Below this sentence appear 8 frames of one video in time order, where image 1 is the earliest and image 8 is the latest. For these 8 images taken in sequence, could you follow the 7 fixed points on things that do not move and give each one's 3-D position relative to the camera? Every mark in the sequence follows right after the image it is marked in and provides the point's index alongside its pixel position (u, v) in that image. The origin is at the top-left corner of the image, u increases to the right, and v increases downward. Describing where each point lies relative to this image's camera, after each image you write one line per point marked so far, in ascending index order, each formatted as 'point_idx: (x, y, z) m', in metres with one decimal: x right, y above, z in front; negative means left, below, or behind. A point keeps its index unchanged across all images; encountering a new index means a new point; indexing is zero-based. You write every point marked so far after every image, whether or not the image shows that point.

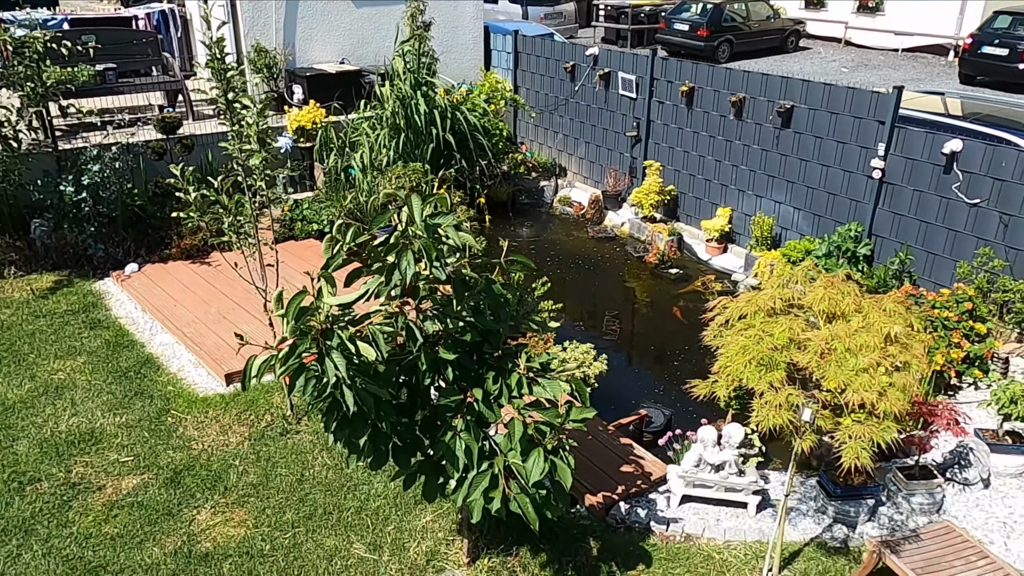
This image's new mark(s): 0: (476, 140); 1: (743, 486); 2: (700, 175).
0: (-0.4, +1.7, +8.5) m
1: (+1.2, -1.0, +4.0) m
2: (+2.0, +1.2, +8.1) m
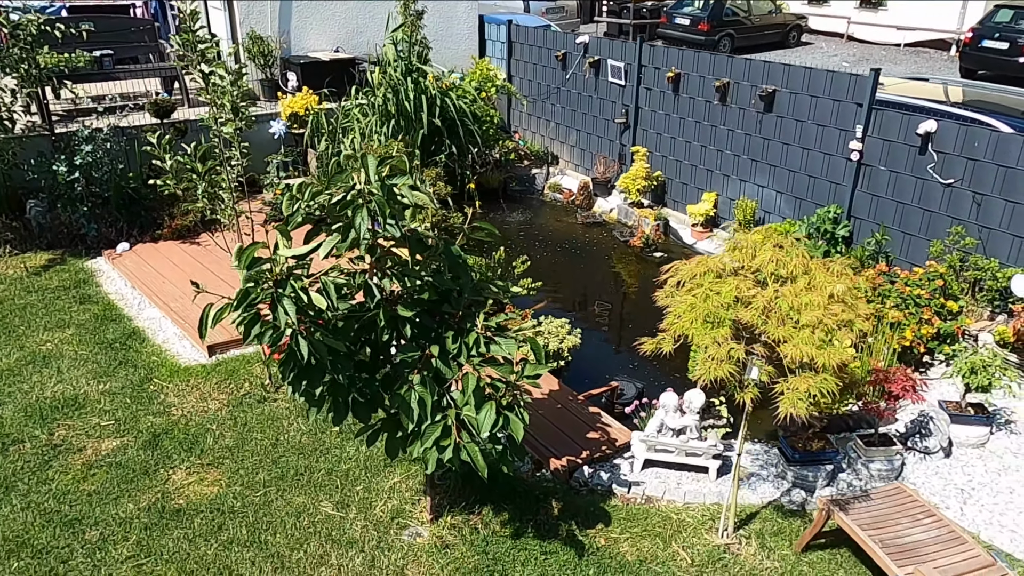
0: (-0.5, +1.8, +8.6) m
1: (+1.0, -0.9, +4.1) m
2: (+1.9, +1.4, +8.2) m
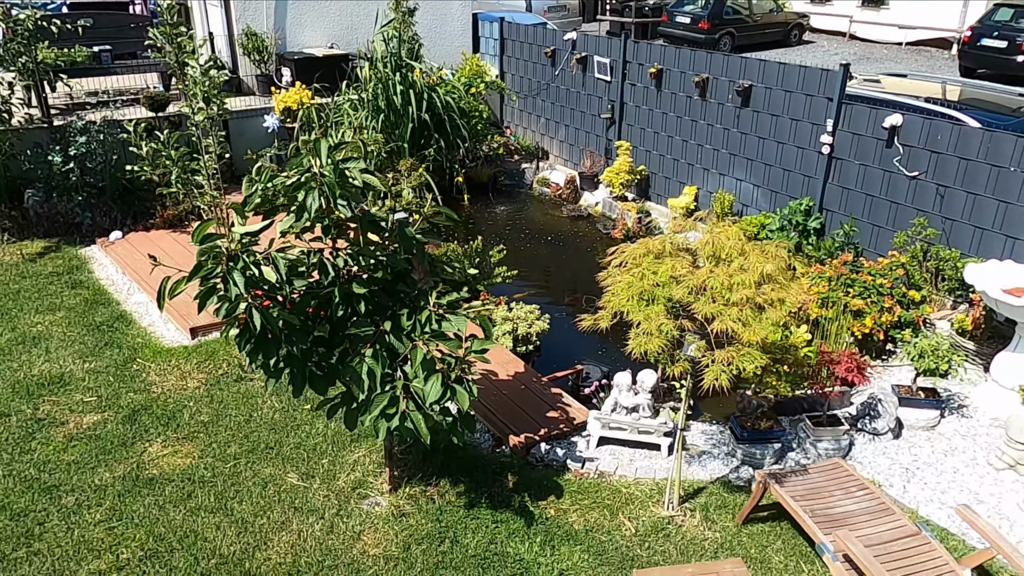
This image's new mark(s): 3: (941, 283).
0: (-0.7, +1.9, +8.8) m
1: (+0.8, -0.8, +4.3) m
2: (+1.7, +1.4, +8.3) m
3: (+3.2, 0.0, +5.8) m
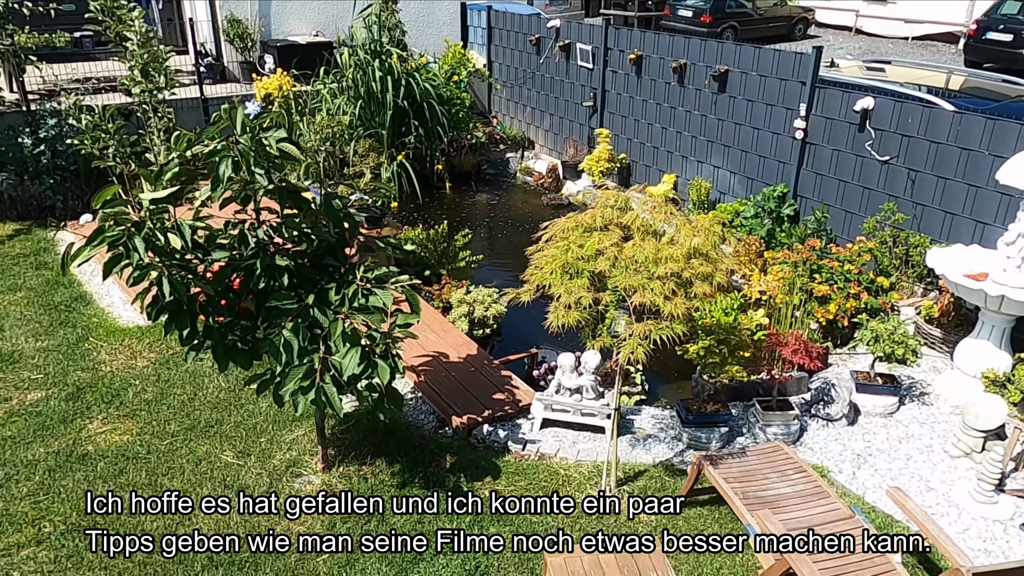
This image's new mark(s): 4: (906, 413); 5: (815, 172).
0: (-0.9, +2.1, +8.8) m
1: (+0.5, -0.7, +4.2) m
2: (+1.5, +1.6, +8.2) m
3: (+2.9, +0.1, +5.6) m
4: (+2.4, -0.8, +4.6) m
5: (+2.5, +1.0, +6.4) m
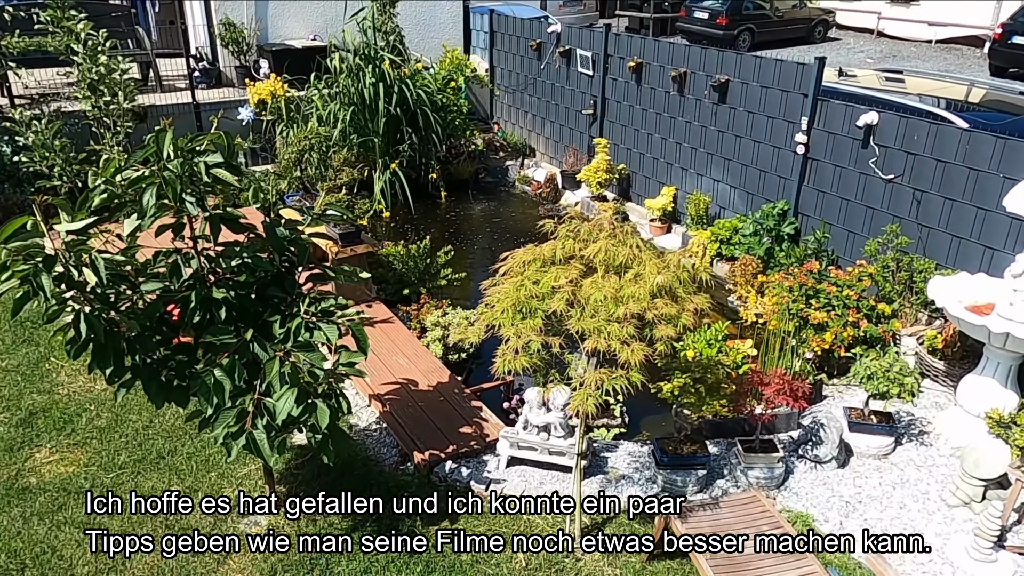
0: (-0.9, +1.9, +8.5) m
1: (+0.3, -0.8, +3.9) m
2: (+1.4, +1.4, +7.9) m
3: (+2.8, -0.1, +5.3) m
4: (+2.2, -0.9, +4.3) m
5: (+2.4, +0.8, +6.1) m
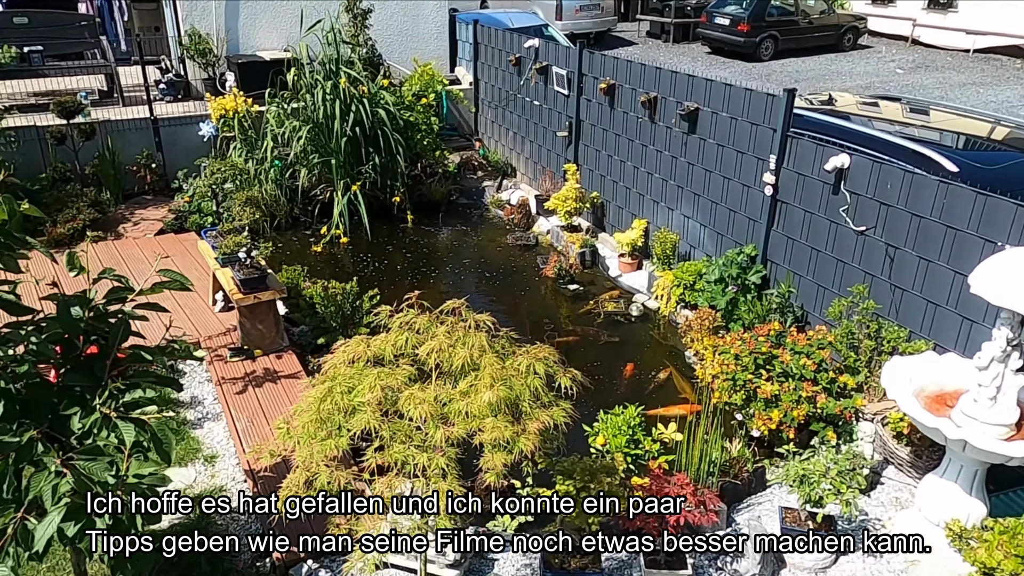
0: (-1.3, +1.6, +8.0) m
1: (-0.3, -1.2, +3.4) m
2: (+1.0, +1.0, +7.3) m
3: (+2.2, -0.5, +4.6) m
4: (+1.6, -1.4, +3.7) m
5: (+1.9, +0.4, +5.4) m
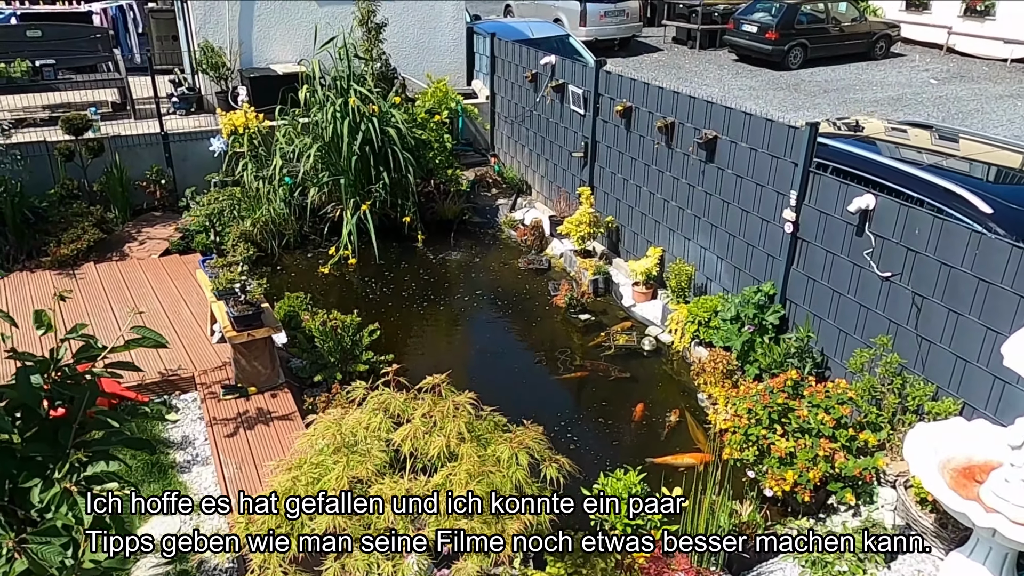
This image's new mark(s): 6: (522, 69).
0: (-1.1, +1.4, +7.8) m
1: (-0.4, -1.5, +3.2) m
2: (+1.1, +0.7, +7.0) m
3: (+2.2, -0.8, +4.3) m
4: (+1.6, -1.6, +3.4) m
5: (+2.0, +0.1, +5.1) m
6: (+0.1, +2.6, +8.9) m
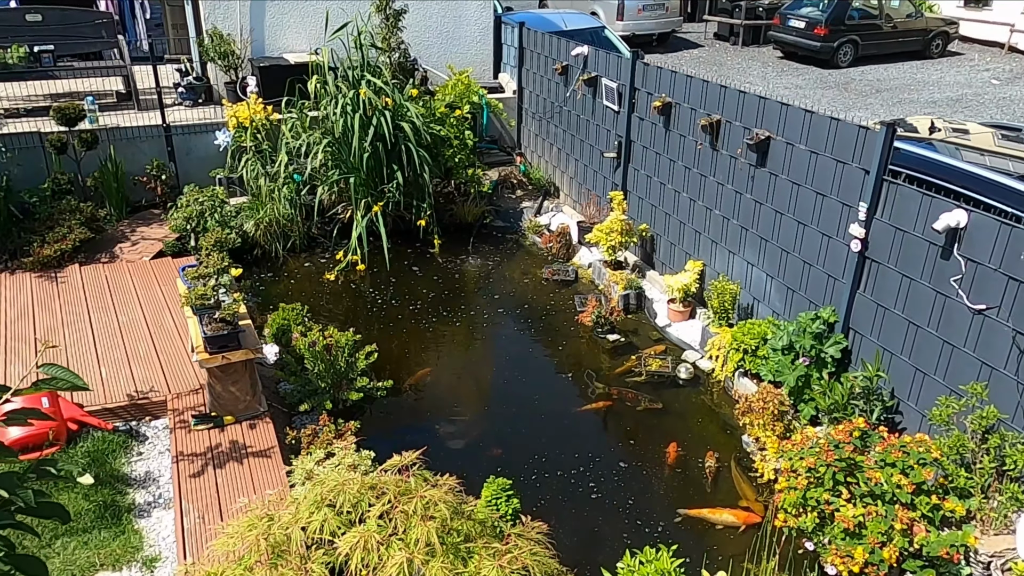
0: (-0.9, +1.3, +7.2) m
1: (-0.4, -1.6, +2.5) m
2: (+1.3, +0.6, +6.3) m
3: (+2.3, -0.9, +3.6) m
4: (+1.5, -1.8, +2.7) m
5: (+2.1, -0.1, +4.4) m
6: (+0.4, +2.4, +8.2) m
